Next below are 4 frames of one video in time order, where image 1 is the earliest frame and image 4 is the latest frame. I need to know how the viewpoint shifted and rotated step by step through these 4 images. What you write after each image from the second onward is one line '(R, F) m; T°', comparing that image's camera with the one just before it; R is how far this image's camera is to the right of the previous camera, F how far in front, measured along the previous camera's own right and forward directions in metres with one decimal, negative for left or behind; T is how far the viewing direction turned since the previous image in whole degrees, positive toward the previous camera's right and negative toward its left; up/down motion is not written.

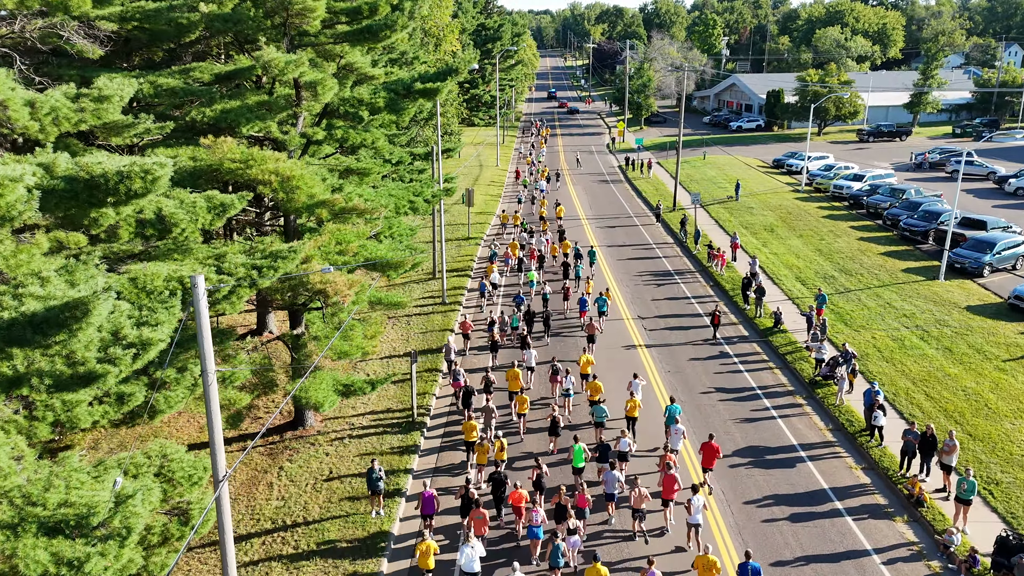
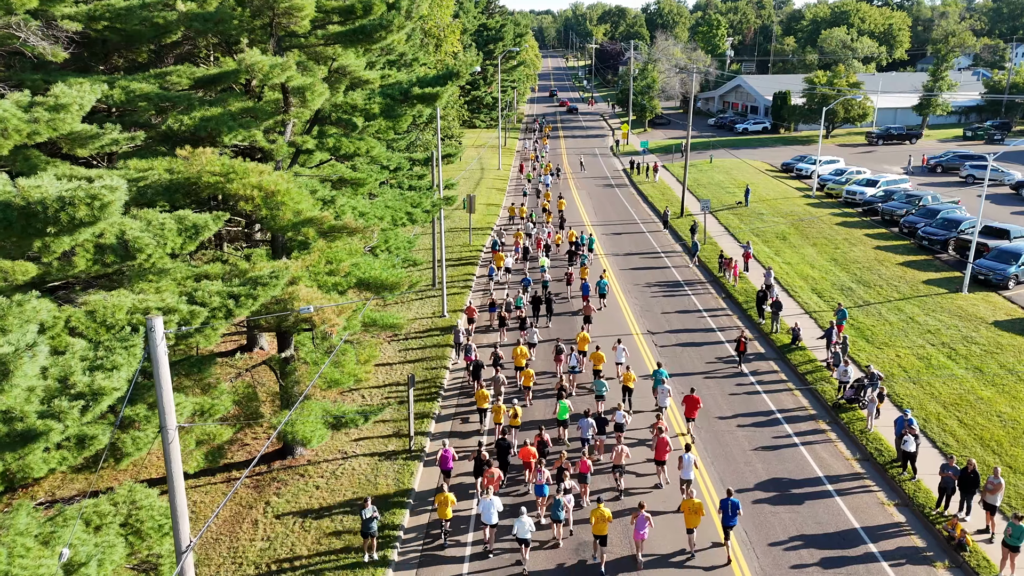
(-0.1, +1.2) m; 0°
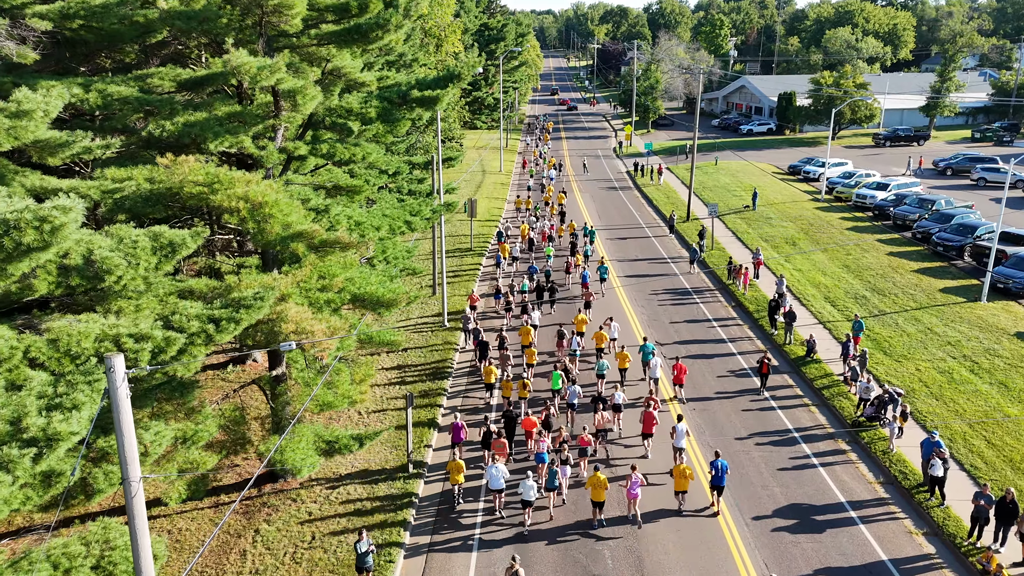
(-0.1, +0.9) m; 0°
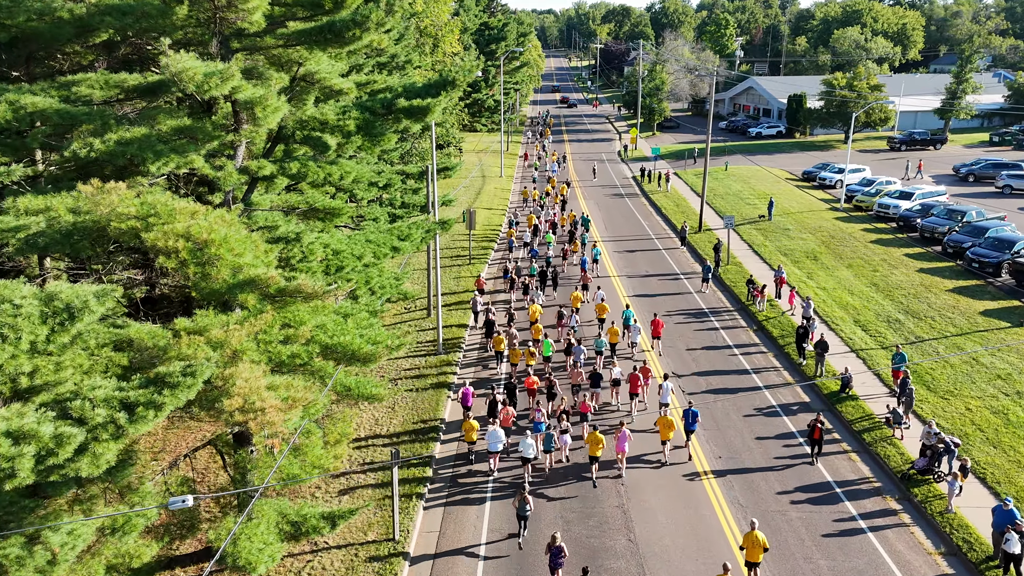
(0.0, +2.2) m; 0°
